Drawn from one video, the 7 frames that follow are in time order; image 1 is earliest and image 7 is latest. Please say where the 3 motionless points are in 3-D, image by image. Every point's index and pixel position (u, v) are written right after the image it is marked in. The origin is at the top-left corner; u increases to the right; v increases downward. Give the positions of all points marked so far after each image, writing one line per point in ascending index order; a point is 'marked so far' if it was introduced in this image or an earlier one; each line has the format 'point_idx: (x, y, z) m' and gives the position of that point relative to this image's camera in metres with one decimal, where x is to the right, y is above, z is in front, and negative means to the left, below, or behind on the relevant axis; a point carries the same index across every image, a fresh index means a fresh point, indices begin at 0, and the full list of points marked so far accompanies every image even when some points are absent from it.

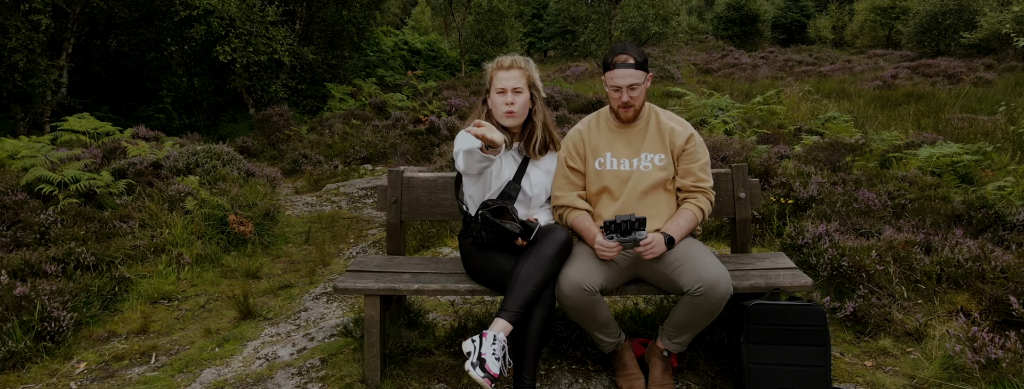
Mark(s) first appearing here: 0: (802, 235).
0: (+2.0, -0.3, +4.0) m
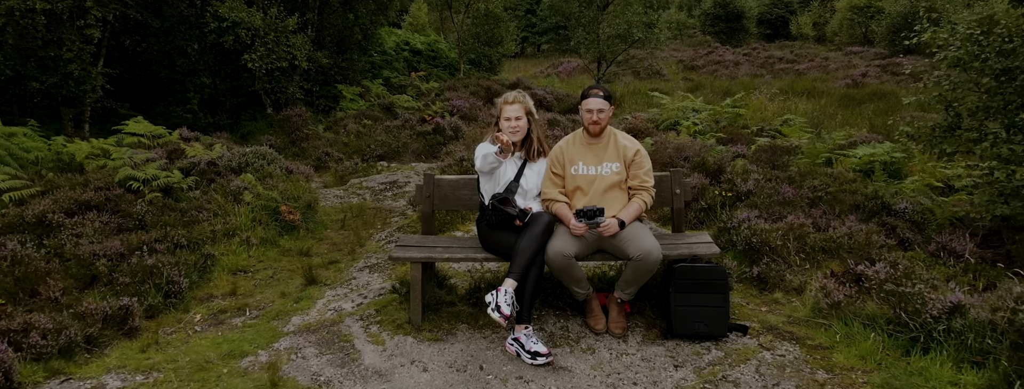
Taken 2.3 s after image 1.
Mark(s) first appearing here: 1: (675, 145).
0: (+2.0, -0.2, +5.2) m
1: (+2.2, +0.7, +7.7) m
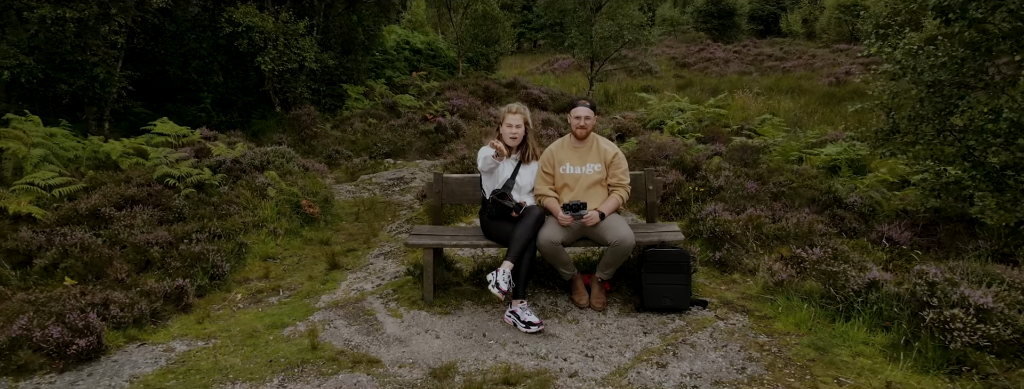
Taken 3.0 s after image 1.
0: (+2.0, -0.2, +6.0) m
1: (+2.2, +0.8, +8.4) m
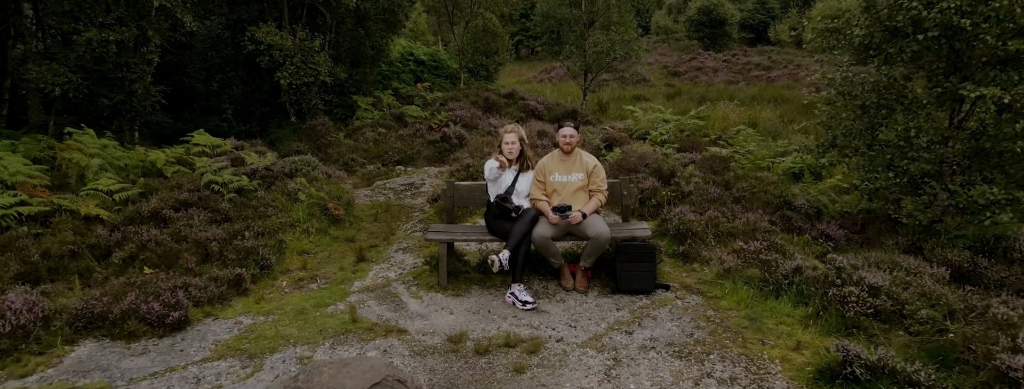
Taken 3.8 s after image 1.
0: (+2.0, -0.2, +7.1) m
1: (+2.2, +0.7, +9.5) m
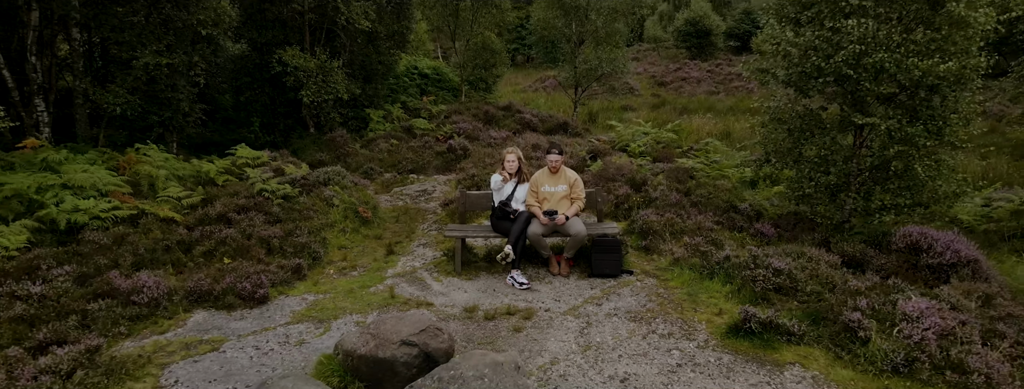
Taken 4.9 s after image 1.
0: (+2.0, -0.3, +8.8) m
1: (+2.1, +0.6, +11.3) m
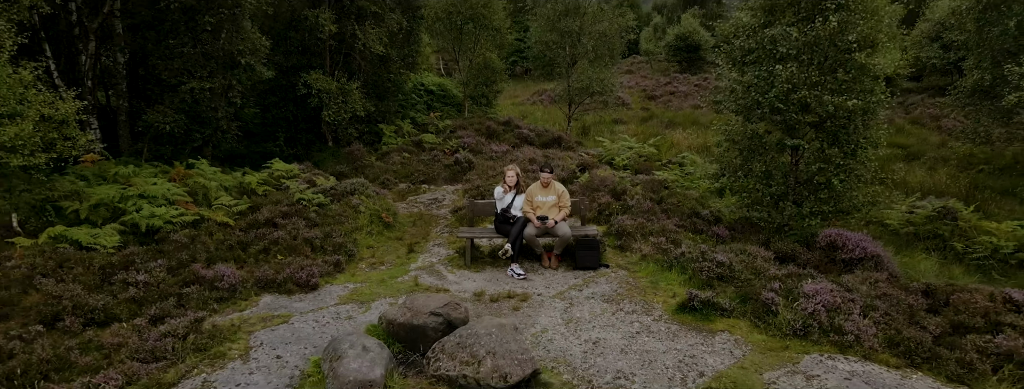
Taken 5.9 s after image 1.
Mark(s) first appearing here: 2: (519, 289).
0: (+2.0, -0.5, +10.6) m
1: (+2.1, +0.4, +13.0) m
2: (+0.1, -1.4, +8.5) m
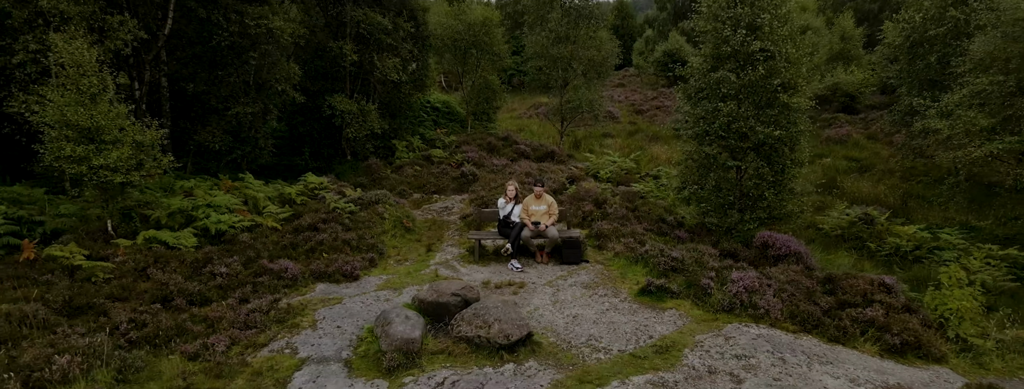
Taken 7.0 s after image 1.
0: (+2.0, -0.7, +12.9) m
1: (+2.1, +0.2, +15.4) m
2: (+0.1, -1.6, +10.8) m
